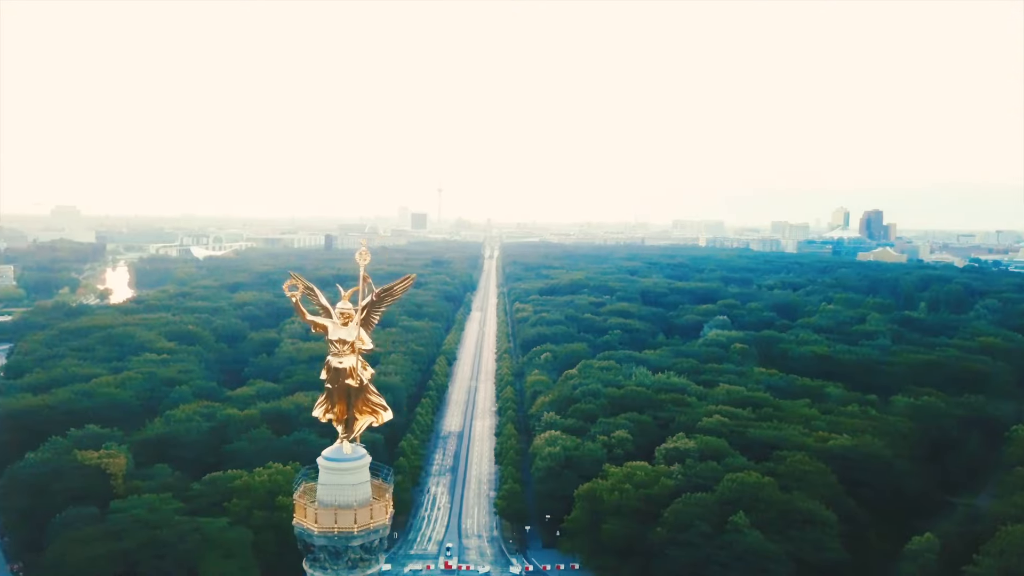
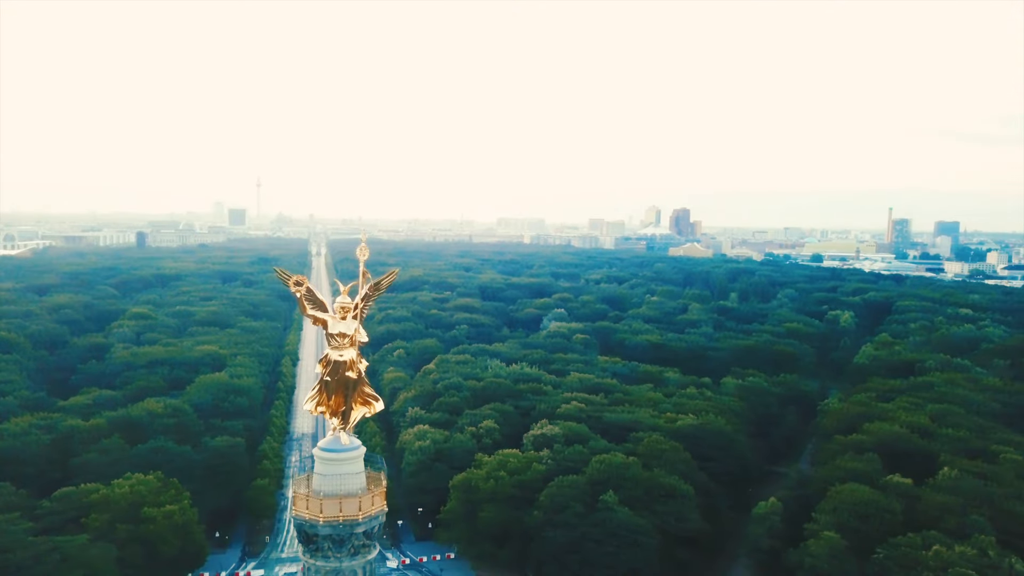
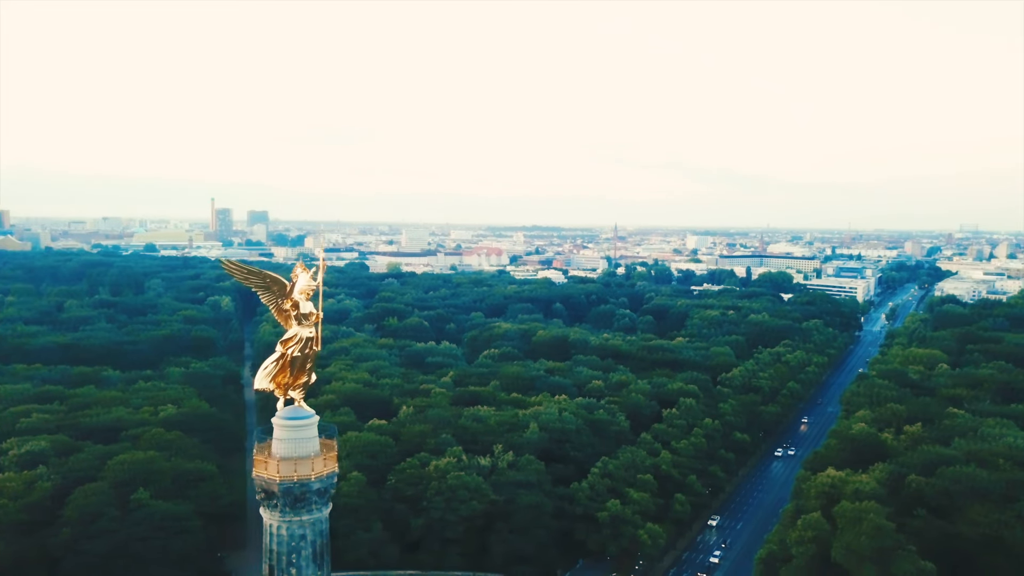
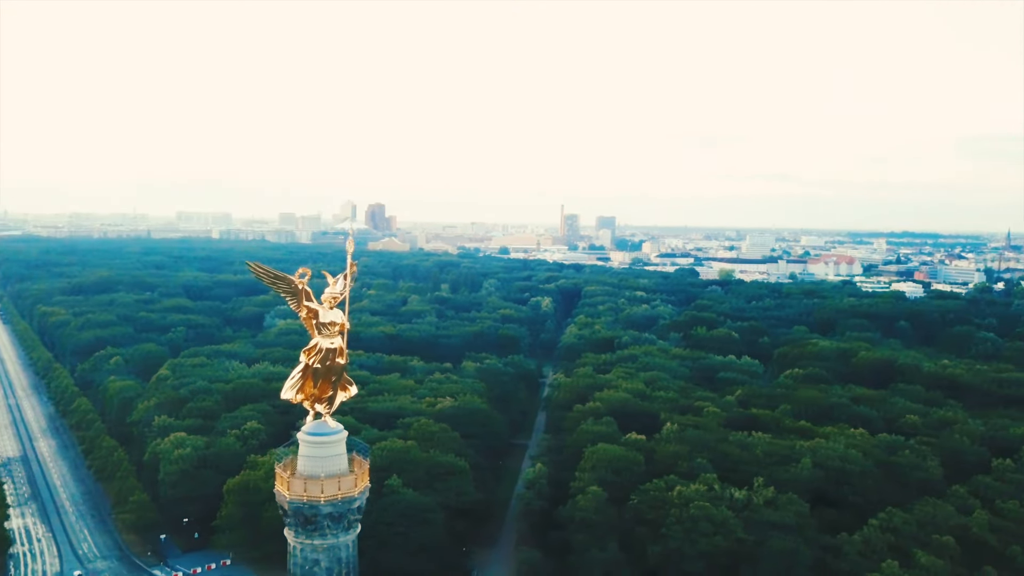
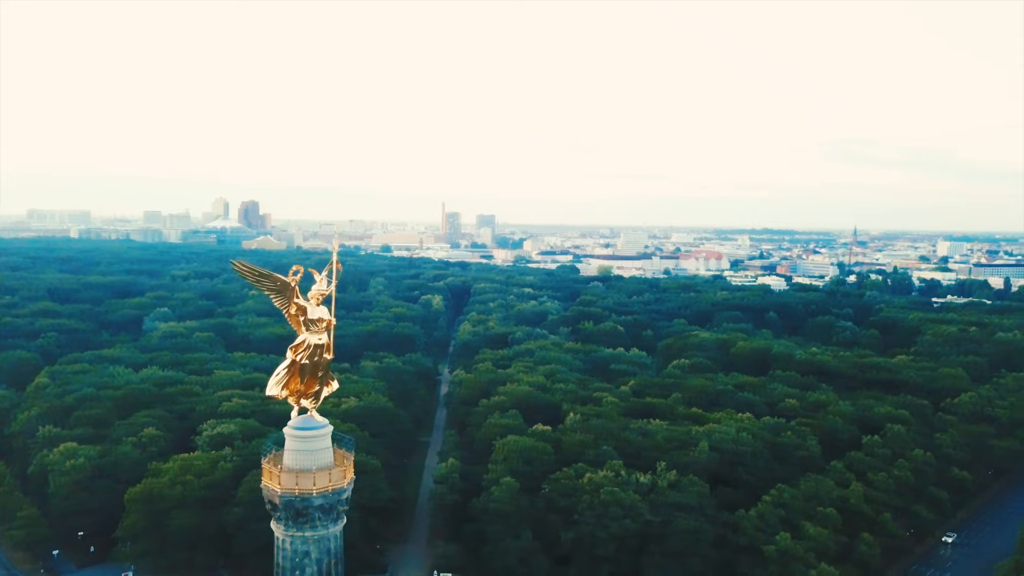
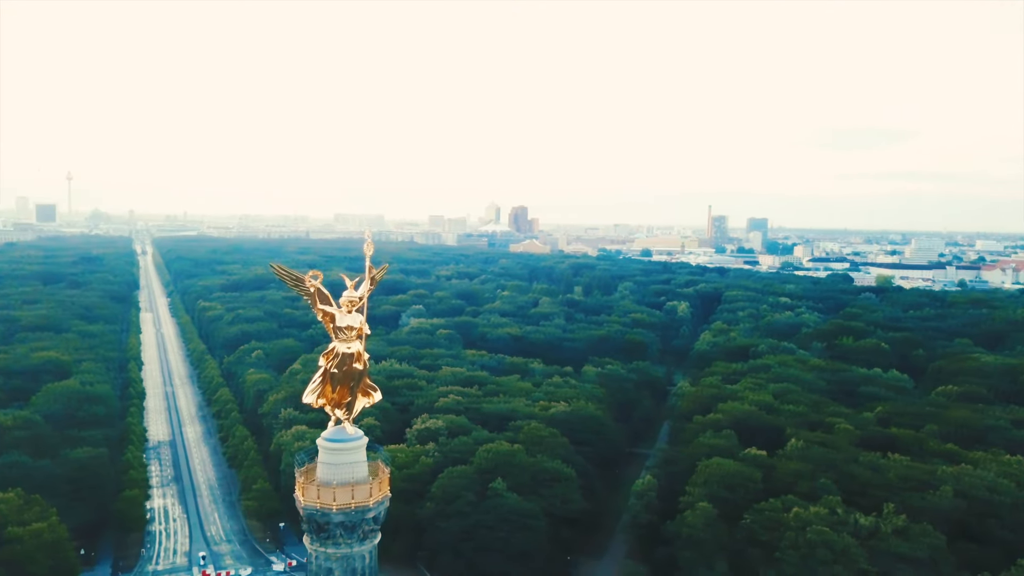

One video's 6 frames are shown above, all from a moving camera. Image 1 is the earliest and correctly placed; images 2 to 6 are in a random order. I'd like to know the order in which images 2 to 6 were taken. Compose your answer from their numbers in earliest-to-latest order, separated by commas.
2, 6, 4, 5, 3
